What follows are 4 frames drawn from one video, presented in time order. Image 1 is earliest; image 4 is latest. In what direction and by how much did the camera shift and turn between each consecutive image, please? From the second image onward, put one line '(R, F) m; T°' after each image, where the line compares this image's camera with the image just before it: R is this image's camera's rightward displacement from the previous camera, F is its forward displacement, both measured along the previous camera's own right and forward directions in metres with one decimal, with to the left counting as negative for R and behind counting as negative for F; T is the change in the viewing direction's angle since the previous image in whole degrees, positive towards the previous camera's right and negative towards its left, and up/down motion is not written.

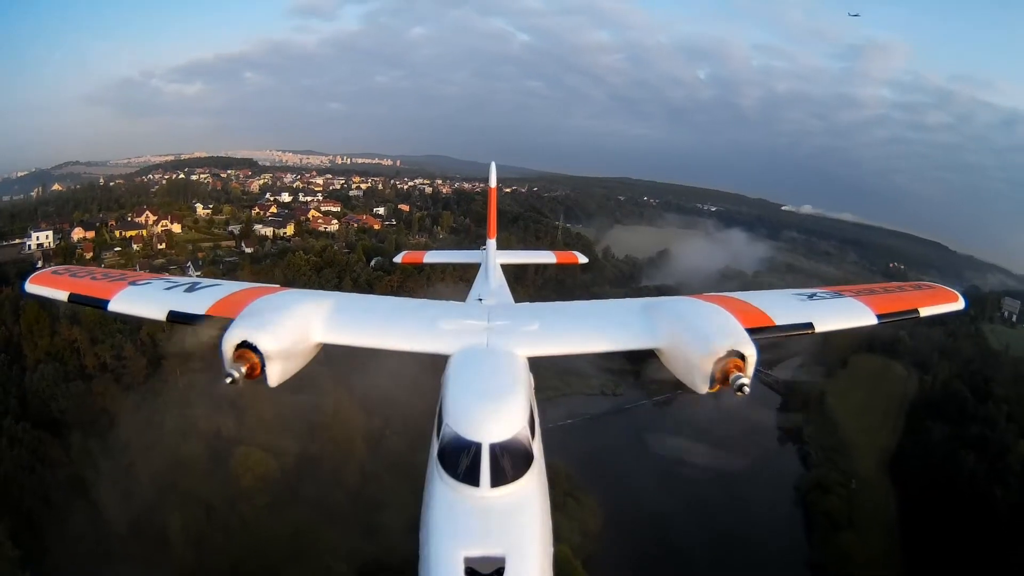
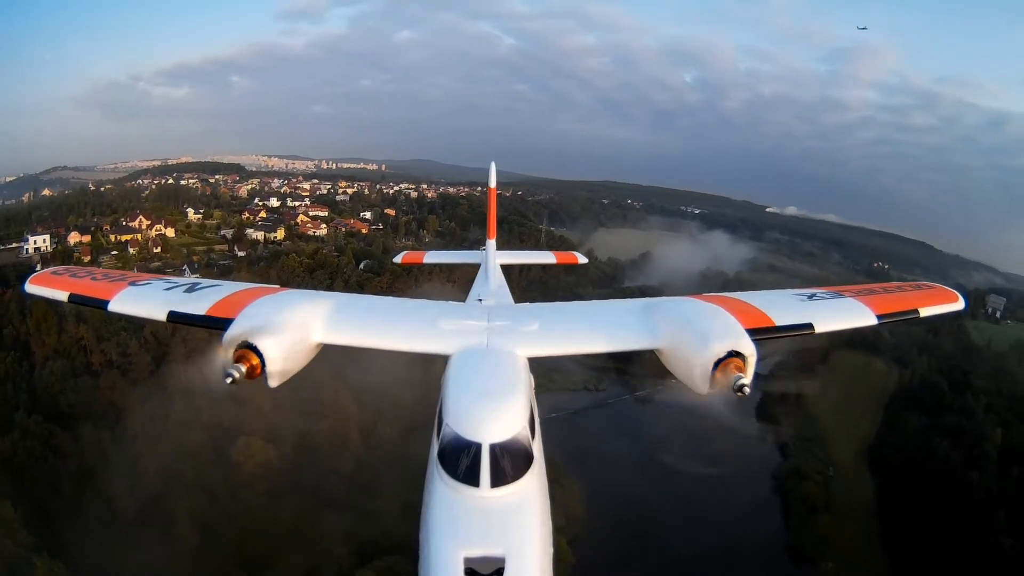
(+0.1, -1.9) m; +2°
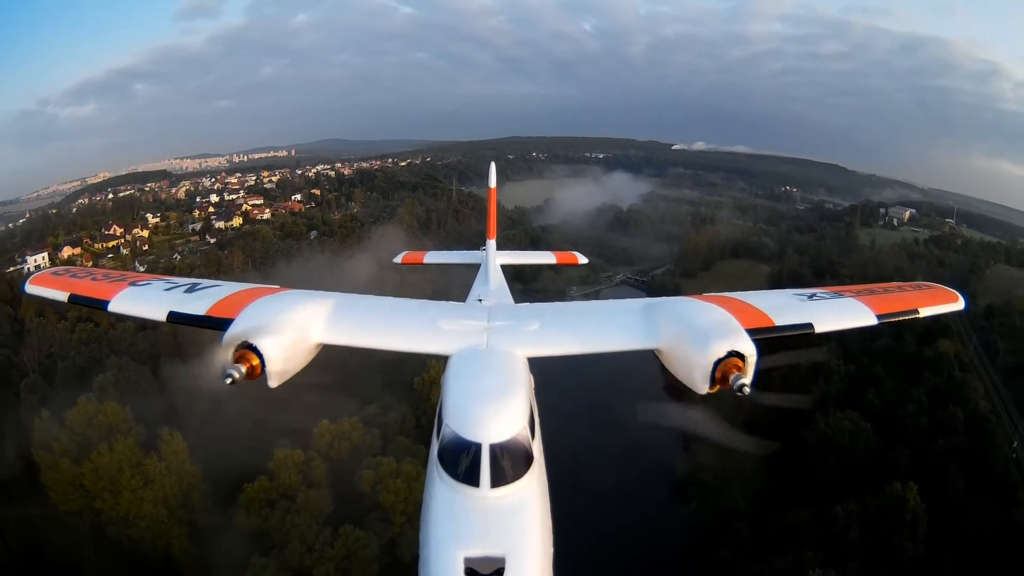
(+4.3, -3.6) m; +4°
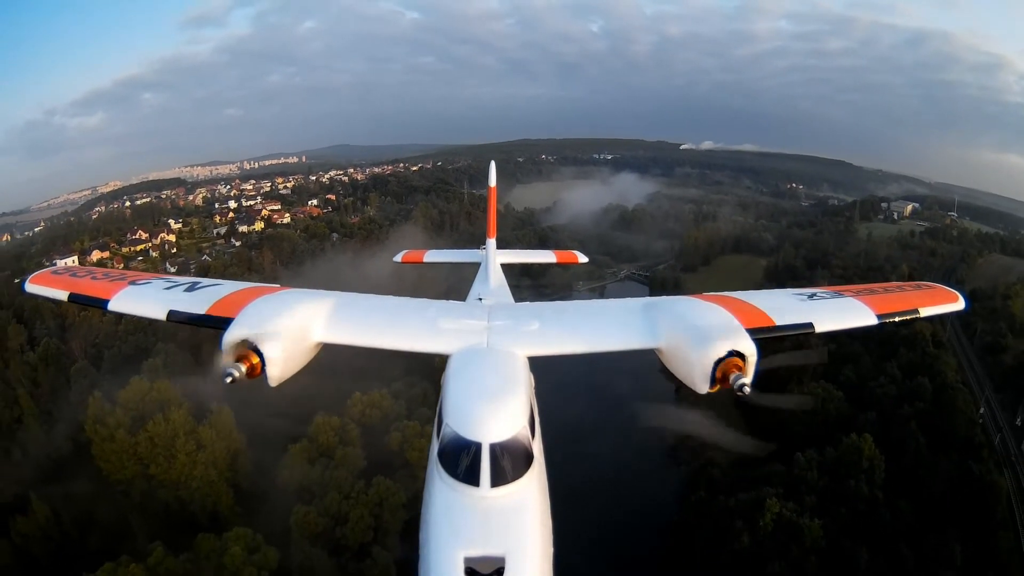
(+0.1, 0.0) m; -1°
